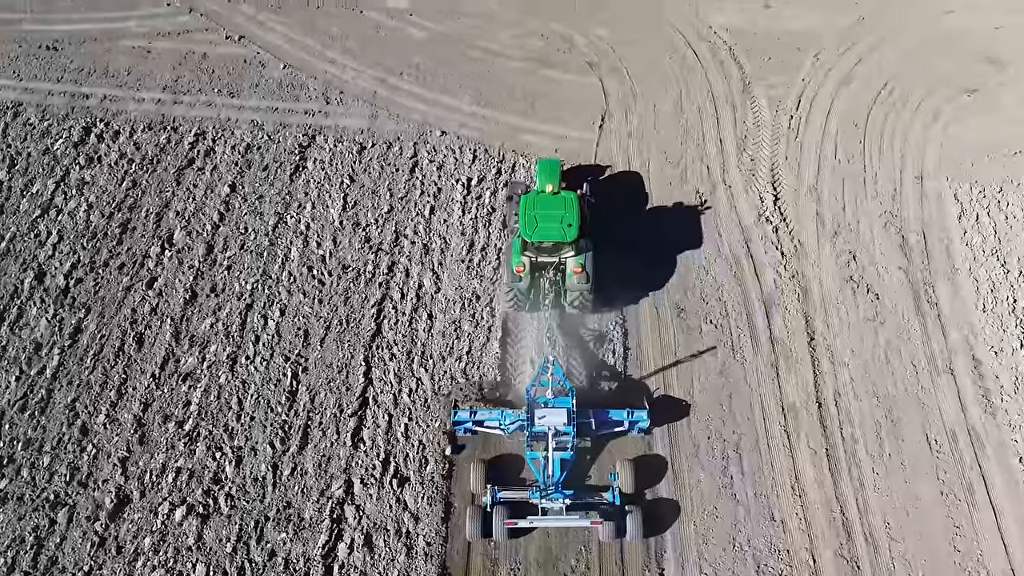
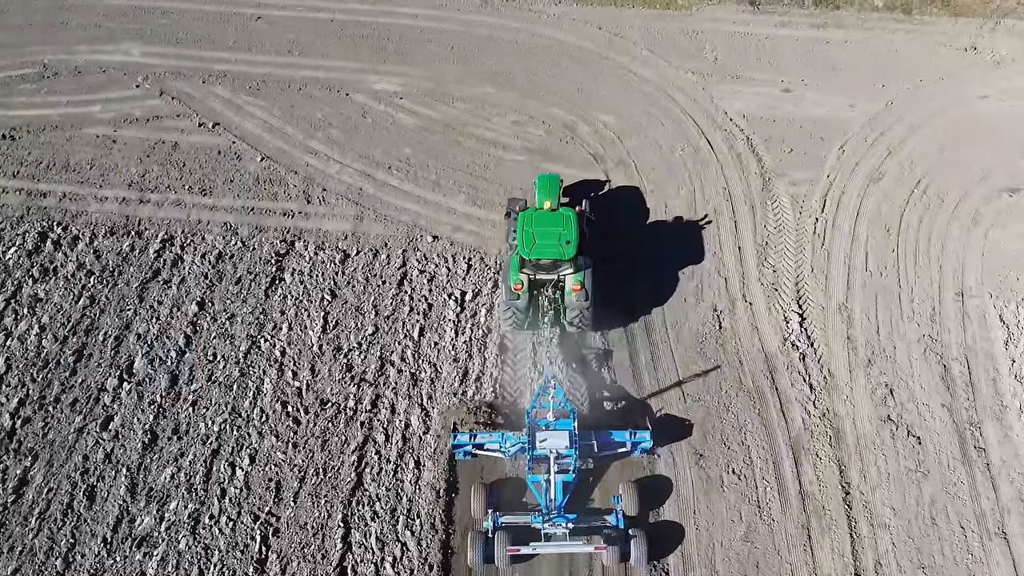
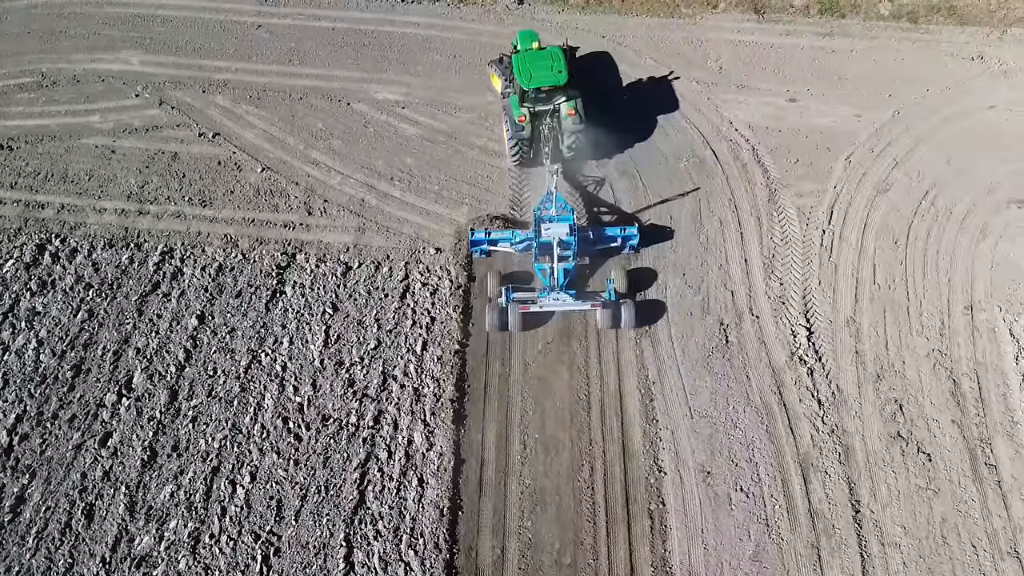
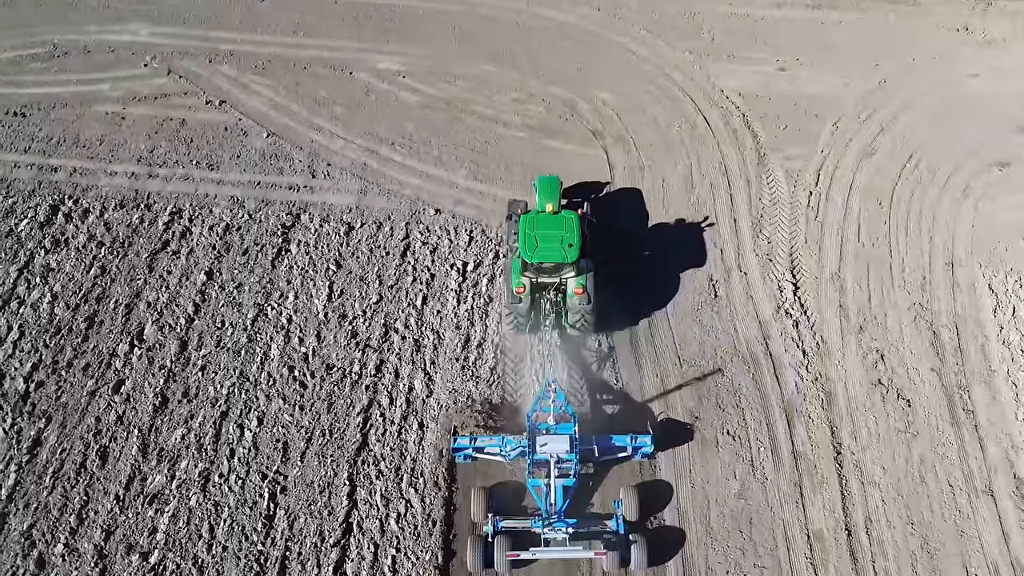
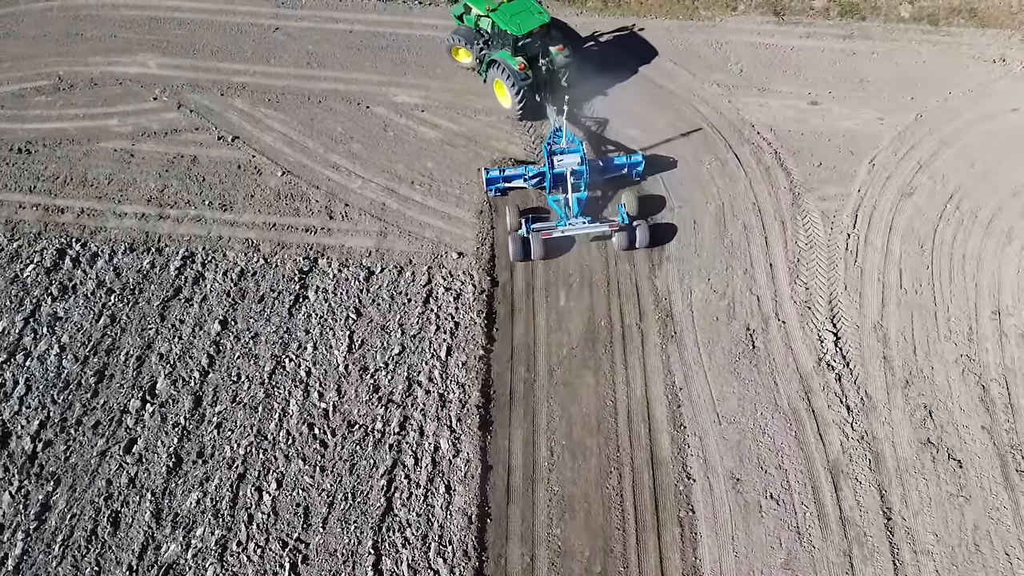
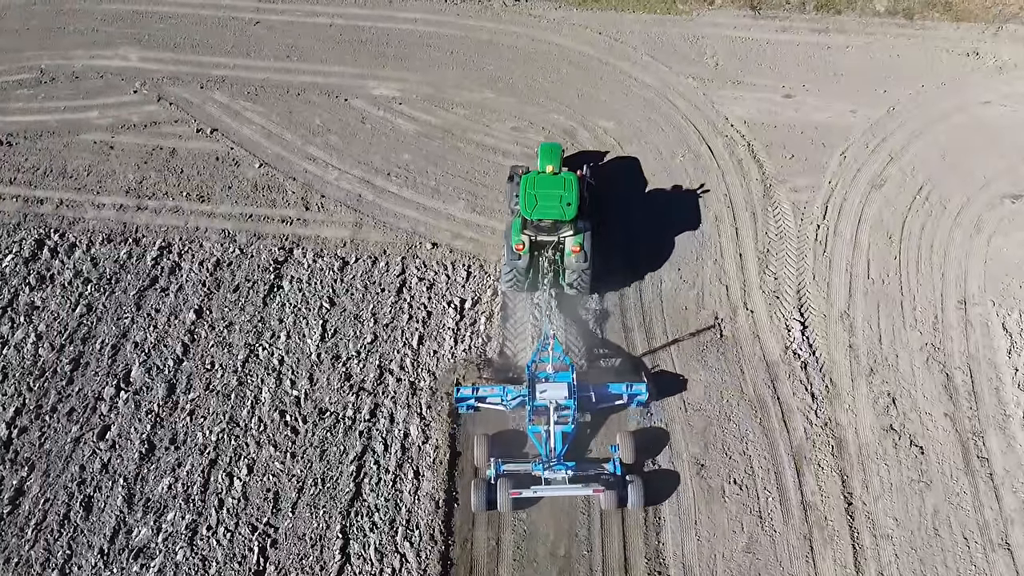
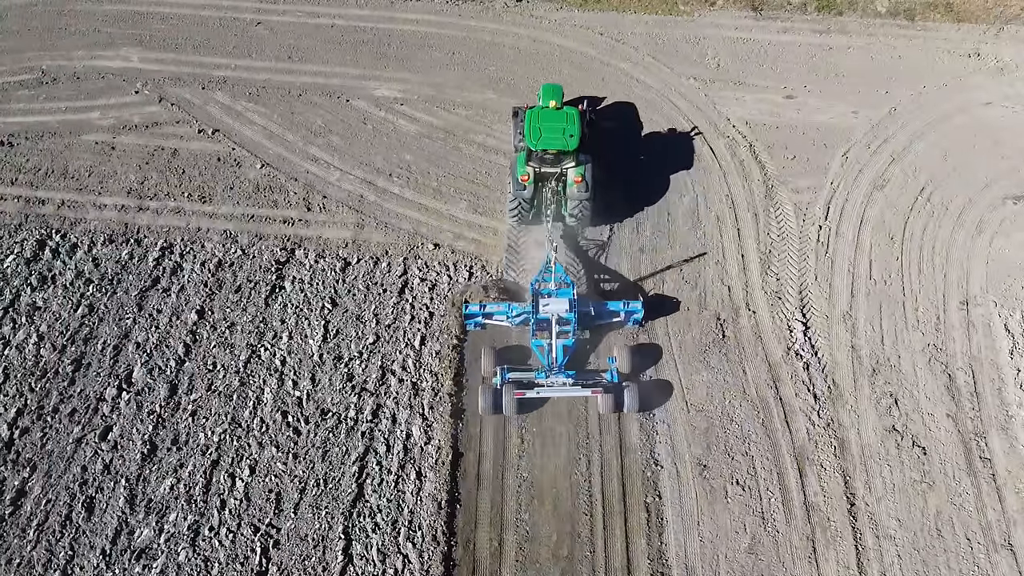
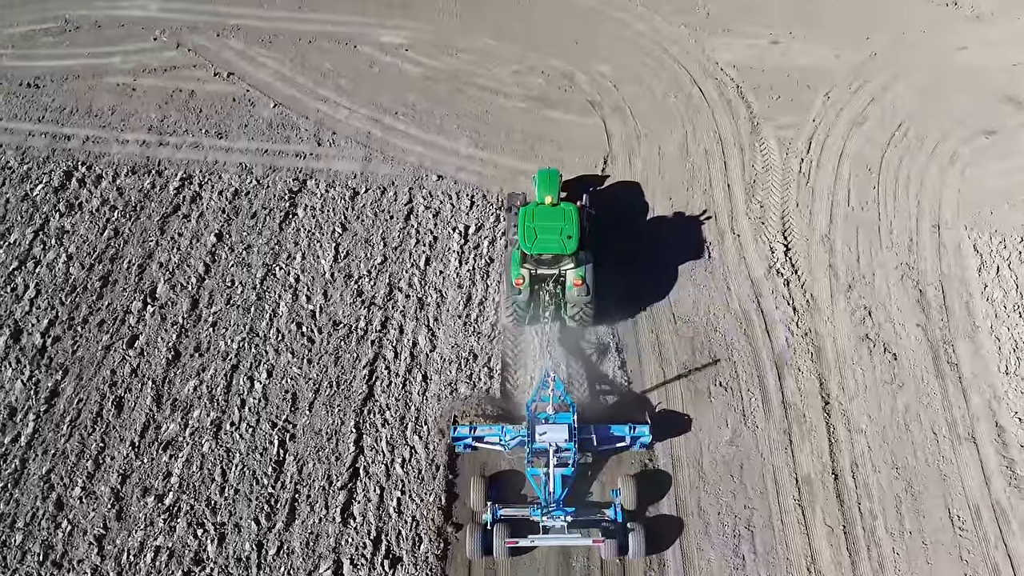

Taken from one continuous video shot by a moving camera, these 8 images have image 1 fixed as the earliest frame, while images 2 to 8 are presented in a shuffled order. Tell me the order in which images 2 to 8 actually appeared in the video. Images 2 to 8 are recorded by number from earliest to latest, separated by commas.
8, 4, 2, 6, 7, 3, 5
